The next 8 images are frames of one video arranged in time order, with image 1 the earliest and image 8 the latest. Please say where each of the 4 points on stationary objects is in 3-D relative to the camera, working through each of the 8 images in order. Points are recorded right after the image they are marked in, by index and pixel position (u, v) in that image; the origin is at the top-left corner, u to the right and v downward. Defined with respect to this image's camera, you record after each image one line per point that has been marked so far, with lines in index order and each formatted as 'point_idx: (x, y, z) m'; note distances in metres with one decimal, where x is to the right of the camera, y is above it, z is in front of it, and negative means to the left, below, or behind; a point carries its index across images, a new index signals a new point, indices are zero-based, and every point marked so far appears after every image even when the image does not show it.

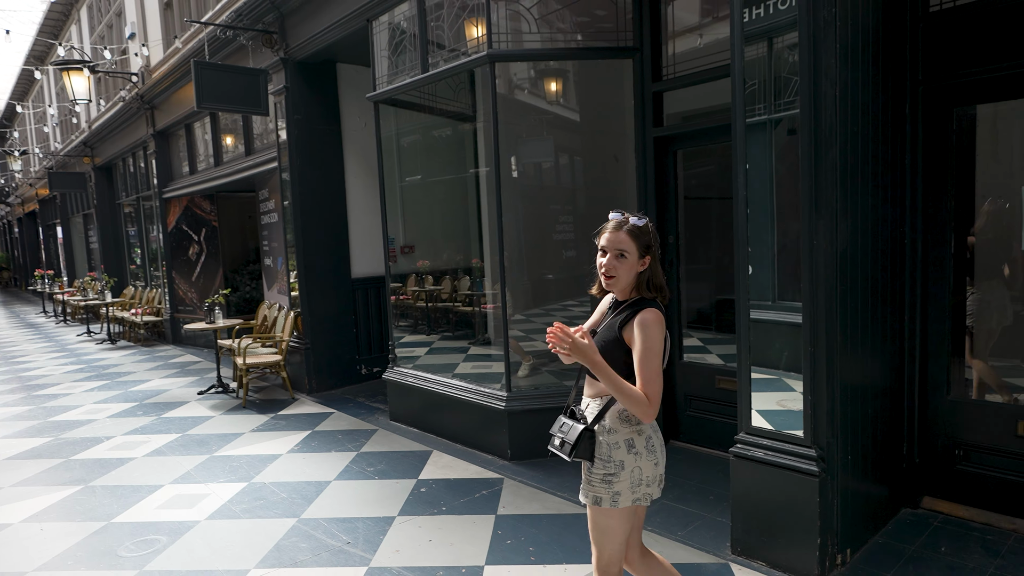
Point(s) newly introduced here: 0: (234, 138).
0: (-3.7, +2.0, +8.6) m
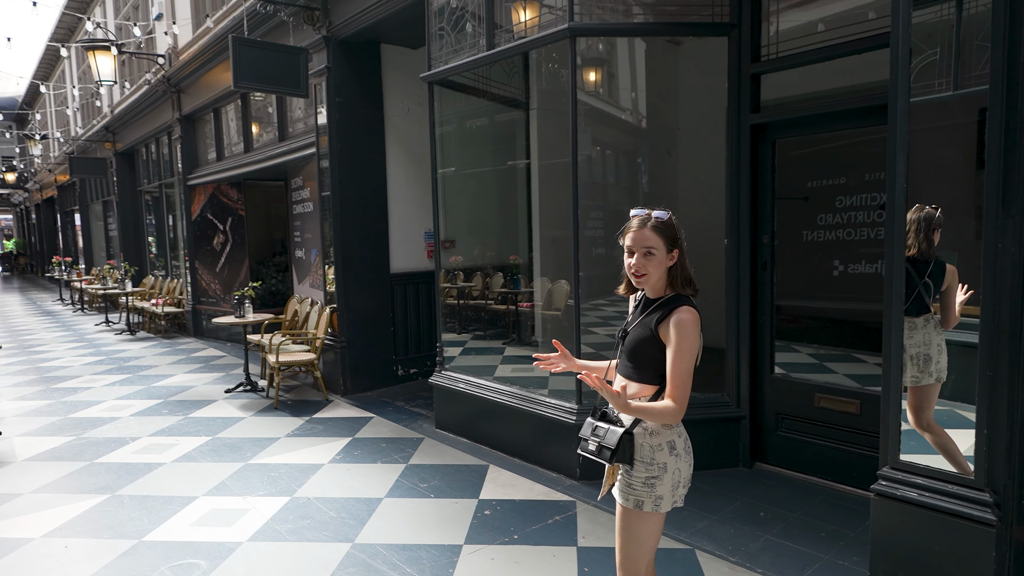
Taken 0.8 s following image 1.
0: (-3.1, +2.1, +8.2) m
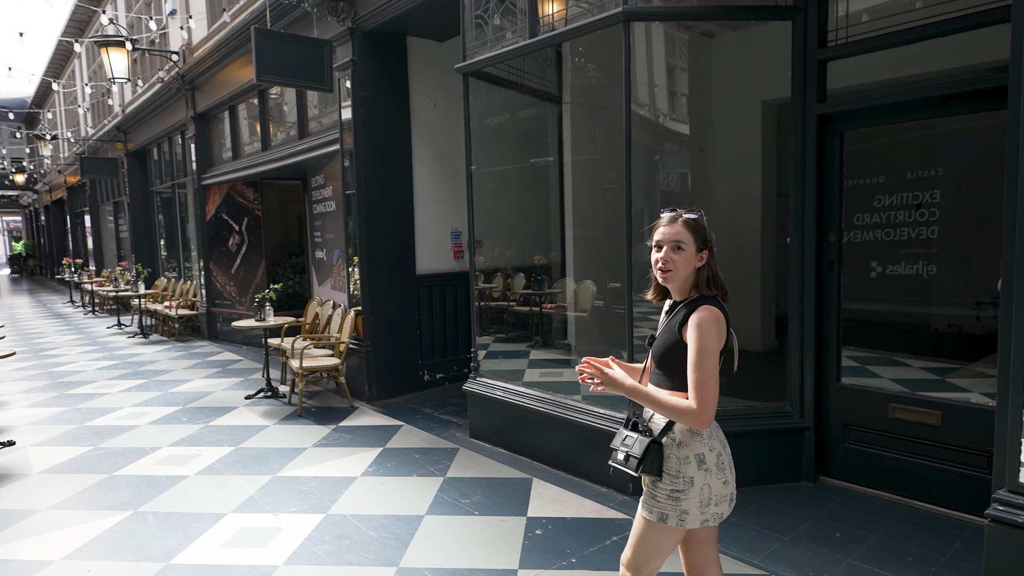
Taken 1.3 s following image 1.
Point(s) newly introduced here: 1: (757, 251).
0: (-2.8, +2.1, +8.0) m
1: (+1.4, +0.2, +3.8) m
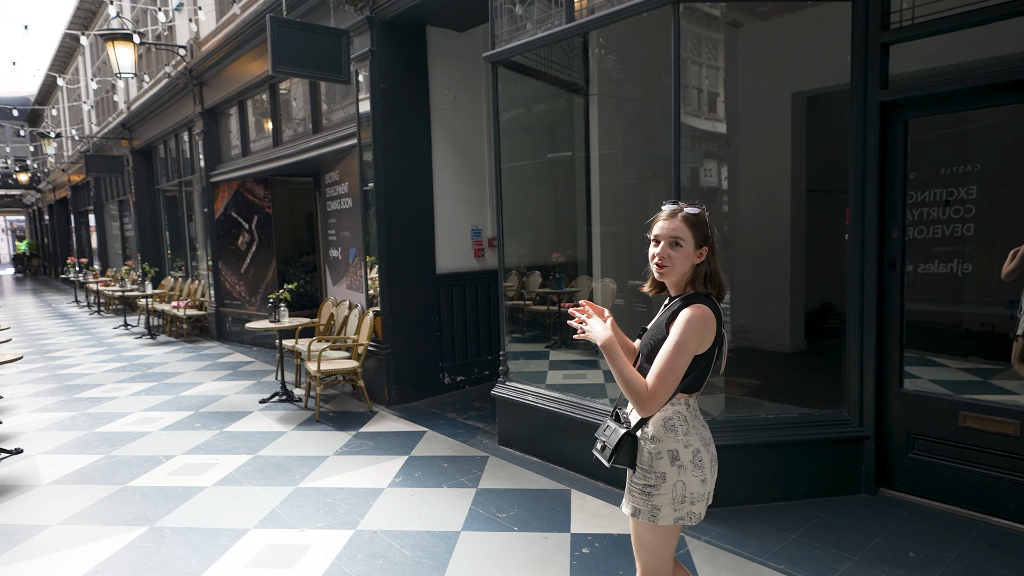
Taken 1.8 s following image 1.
0: (-2.6, +2.1, +7.8) m
1: (+1.7, +0.2, +3.6) m
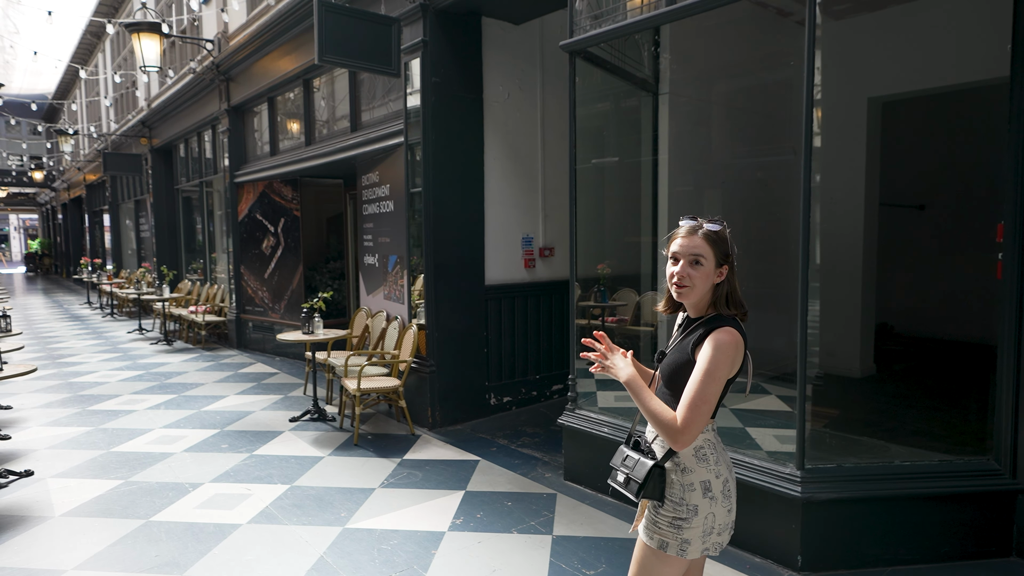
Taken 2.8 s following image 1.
0: (-2.1, +2.0, +7.3) m
1: (+2.1, +0.1, +3.1) m
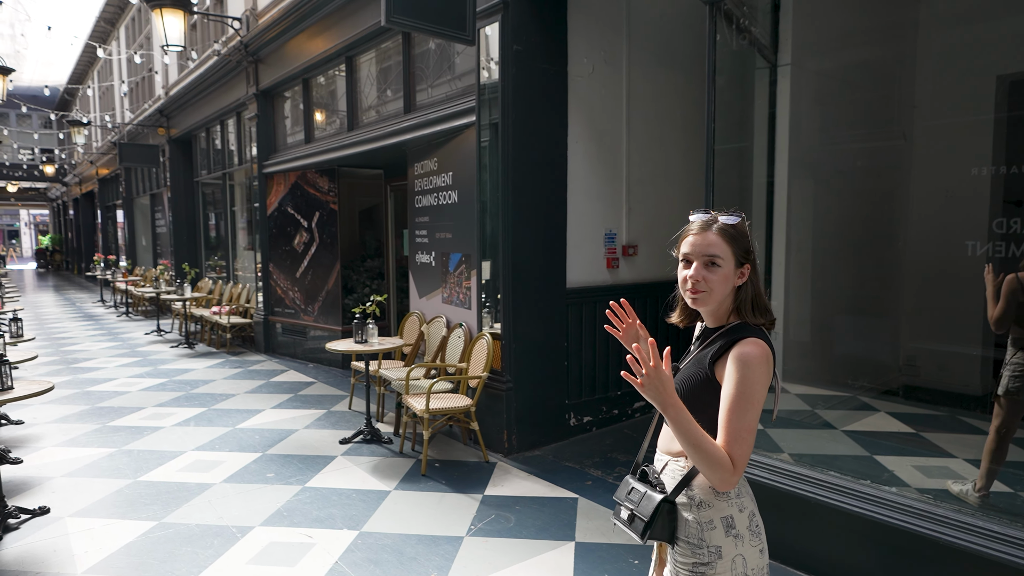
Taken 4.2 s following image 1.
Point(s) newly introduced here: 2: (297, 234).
0: (-1.4, +2.0, +6.6) m
1: (+2.7, 0.0, +2.3) m
2: (-2.7, +0.7, +8.1) m
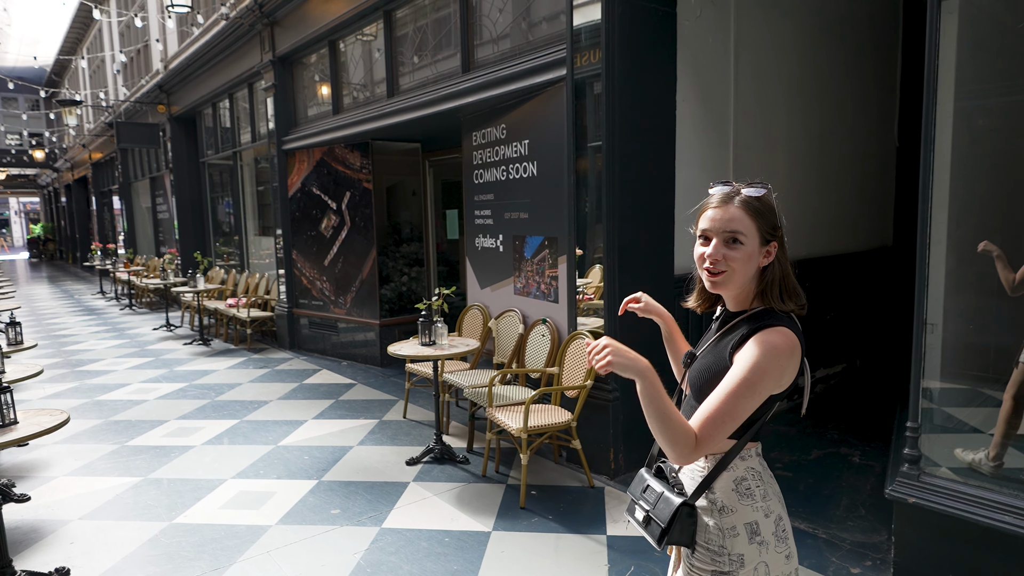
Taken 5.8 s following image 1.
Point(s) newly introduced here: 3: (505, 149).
0: (-0.8, +2.1, +5.7) m
1: (+3.3, +0.1, +1.5) m
2: (-2.1, +0.8, +7.3) m
3: (-0.1, +1.0, +4.7) m
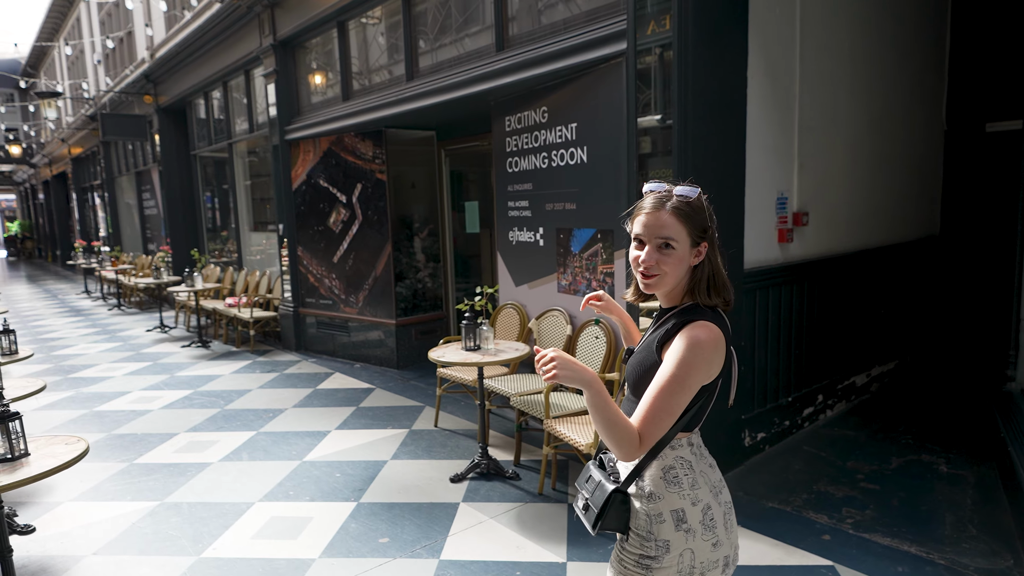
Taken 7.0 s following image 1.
0: (-0.6, +2.1, +5.3) m
1: (+3.7, +0.1, +1.2) m
2: (-1.9, +0.8, +6.8) m
3: (+0.2, +1.0, +4.3) m
